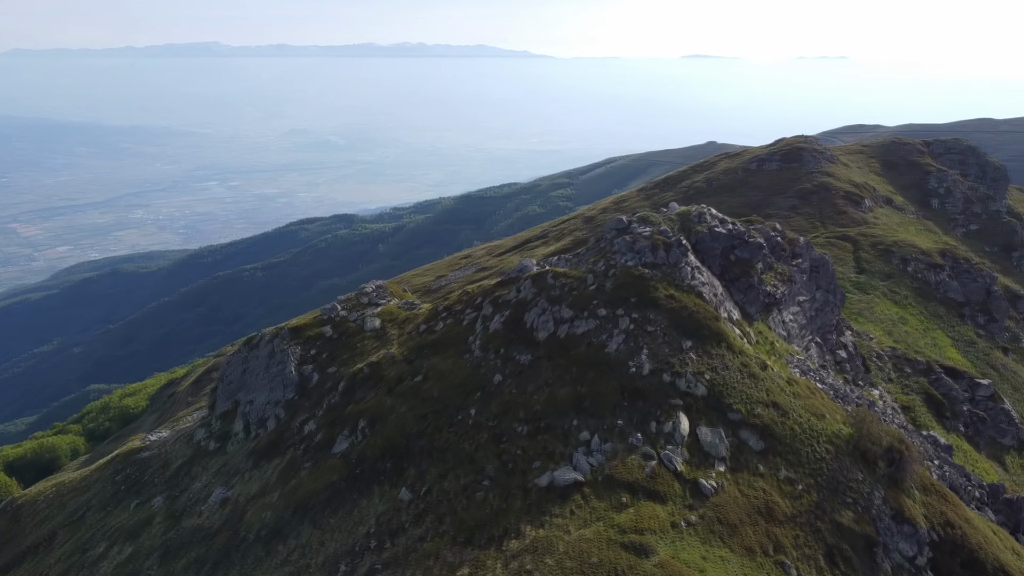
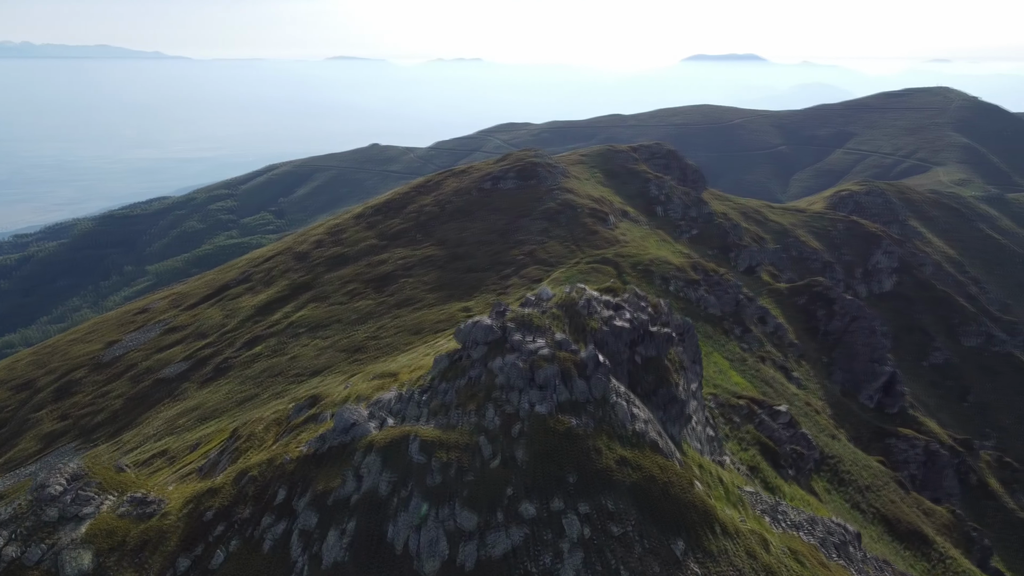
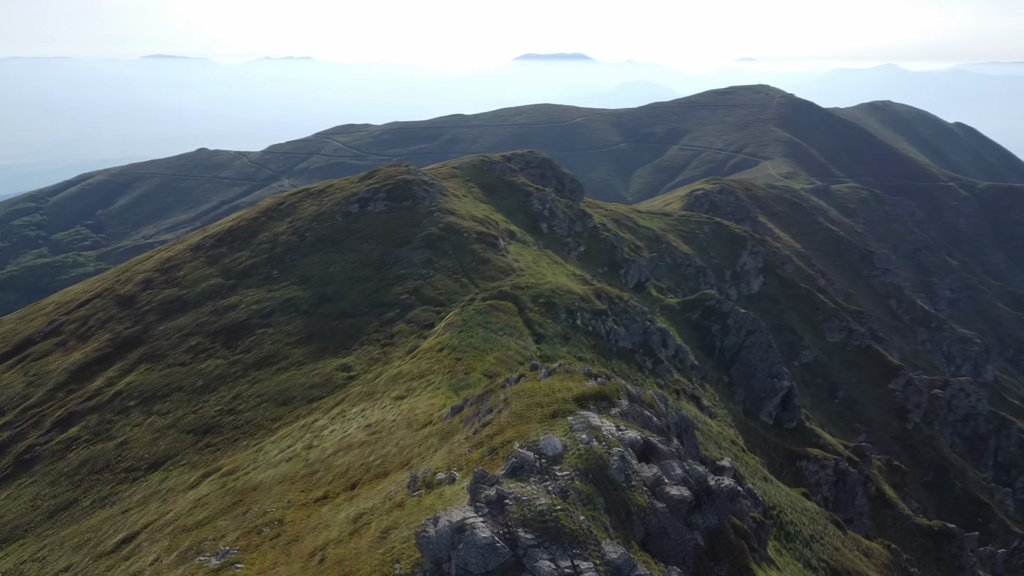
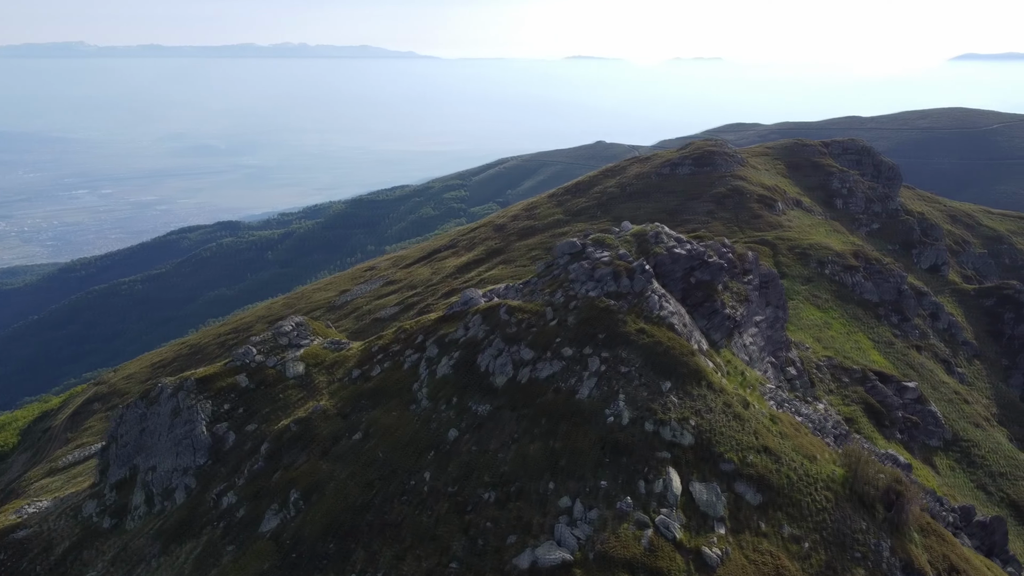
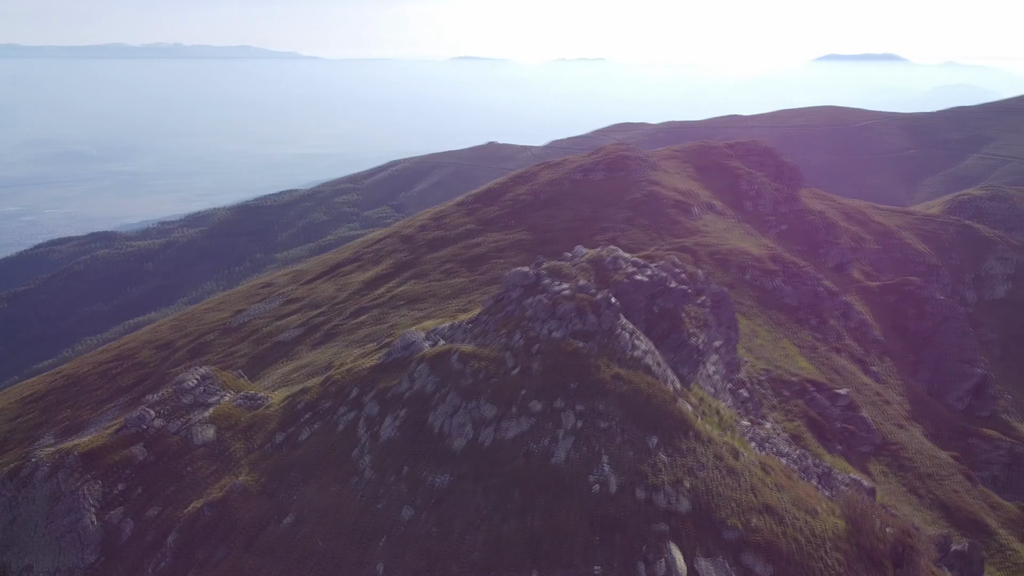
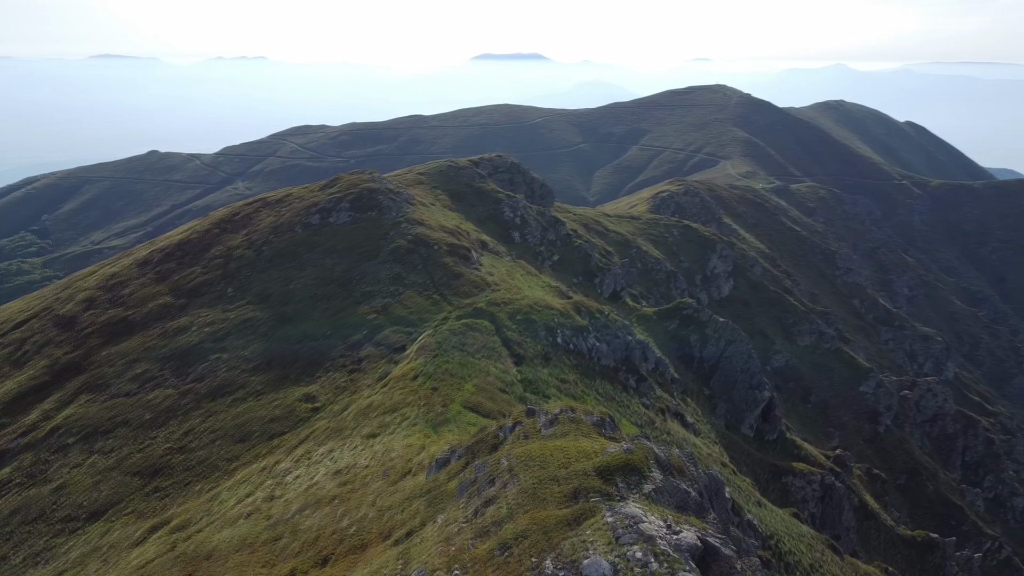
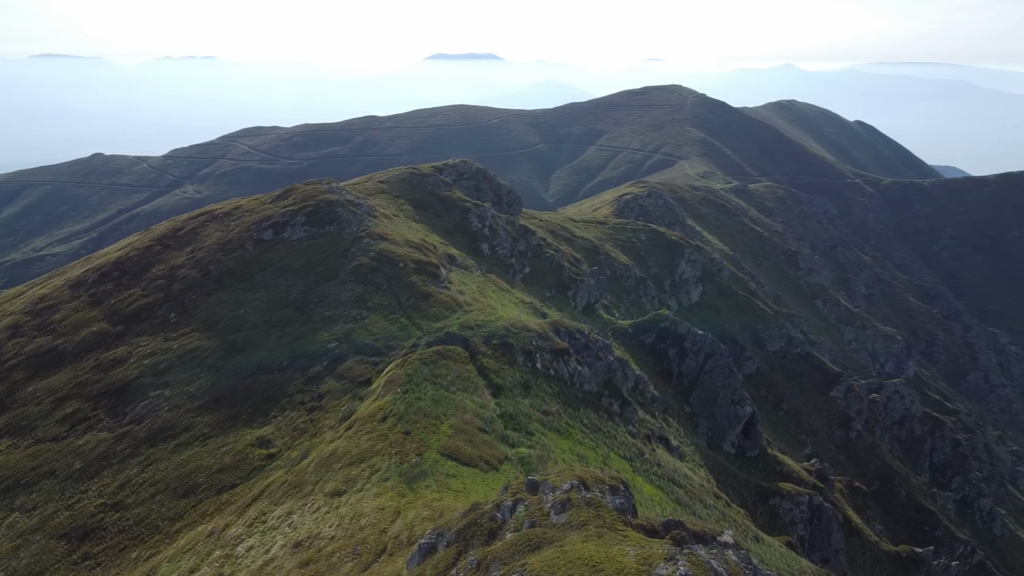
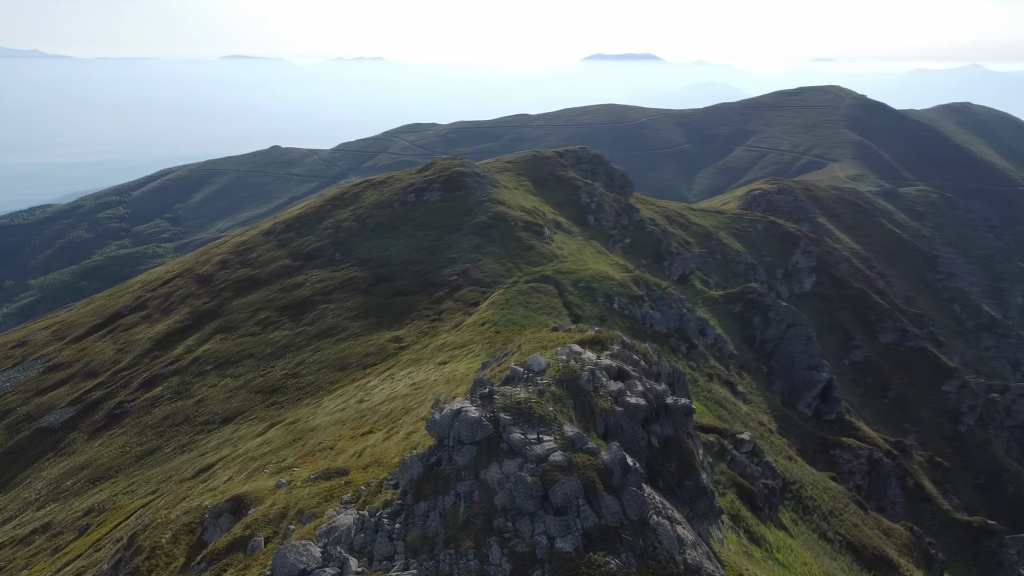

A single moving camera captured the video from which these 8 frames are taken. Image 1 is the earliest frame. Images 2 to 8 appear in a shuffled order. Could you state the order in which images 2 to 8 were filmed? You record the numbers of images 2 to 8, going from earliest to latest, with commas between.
4, 5, 2, 8, 3, 6, 7
